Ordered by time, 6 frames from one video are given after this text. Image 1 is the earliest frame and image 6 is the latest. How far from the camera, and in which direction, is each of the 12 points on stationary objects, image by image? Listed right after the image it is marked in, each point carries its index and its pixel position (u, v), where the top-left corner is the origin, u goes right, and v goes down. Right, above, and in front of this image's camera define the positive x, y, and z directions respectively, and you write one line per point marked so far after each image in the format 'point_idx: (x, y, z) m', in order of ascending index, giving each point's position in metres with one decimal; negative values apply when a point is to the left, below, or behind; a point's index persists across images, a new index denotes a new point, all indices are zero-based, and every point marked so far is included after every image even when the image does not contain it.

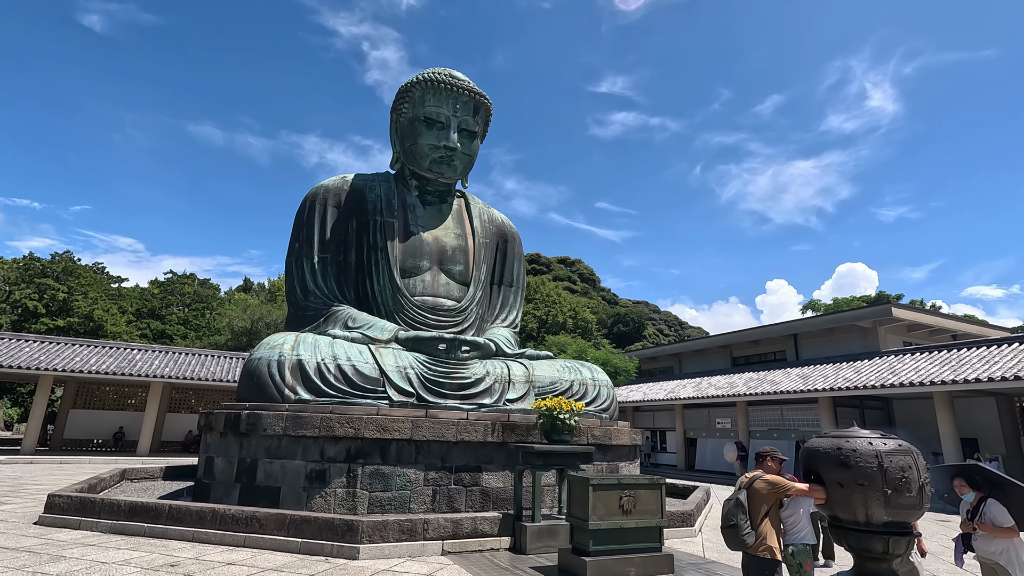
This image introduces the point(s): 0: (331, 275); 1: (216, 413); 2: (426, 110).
0: (-2.3, +0.2, +7.1) m
1: (-2.5, -1.1, +4.7) m
2: (-1.2, +2.4, +7.5) m
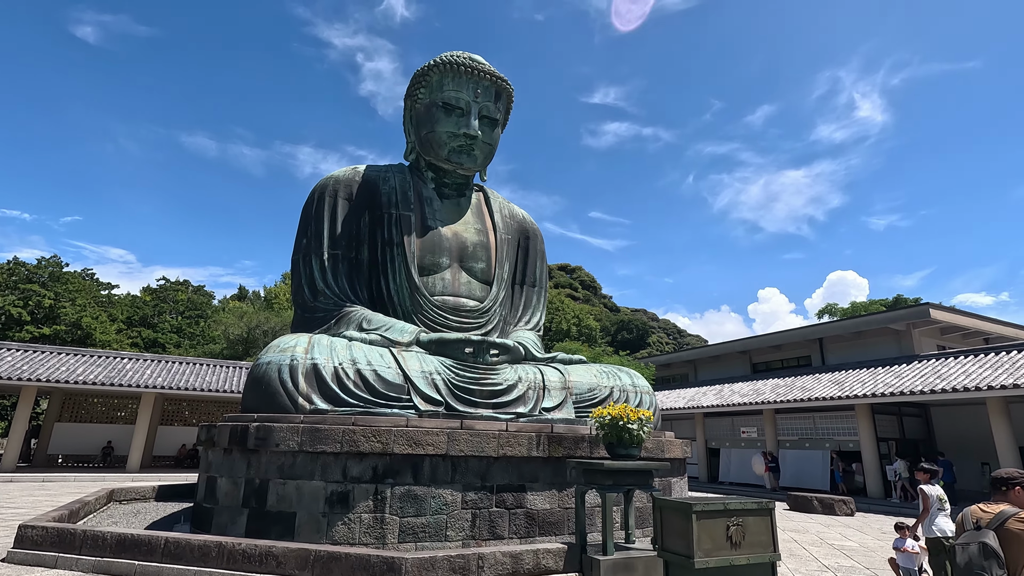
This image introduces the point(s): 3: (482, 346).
0: (-2.0, +0.2, +6.5) m
1: (-2.1, -1.0, +4.0) m
2: (-0.8, +2.4, +6.9) m
3: (-0.3, -0.6, +5.6) m
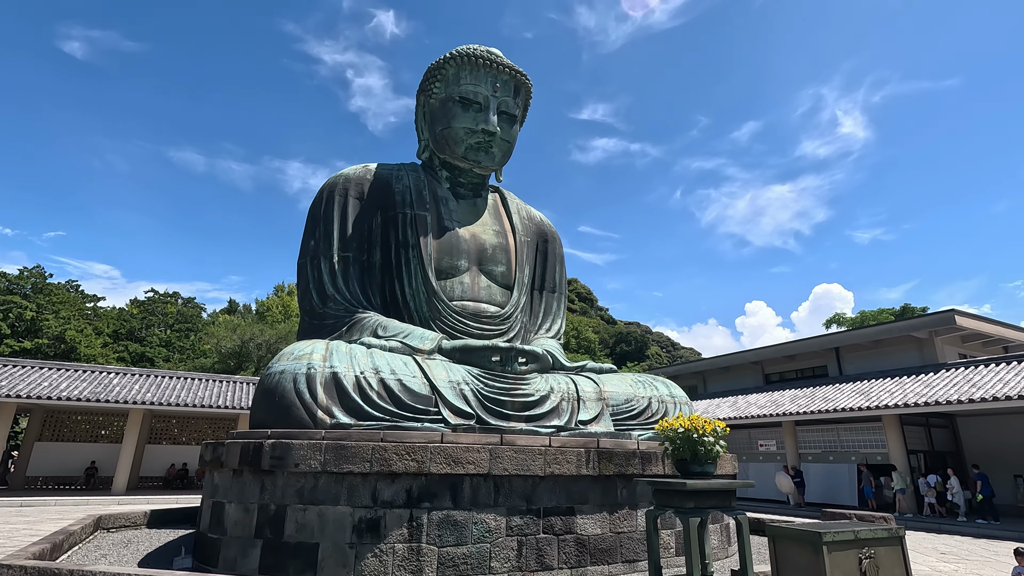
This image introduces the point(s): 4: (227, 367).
0: (-1.7, +0.1, +6.1) m
1: (-1.8, -1.0, +3.5) m
2: (-0.6, +2.3, +6.5) m
3: (0.0, -0.6, +5.1) m
4: (-8.6, -2.4, +17.0) m
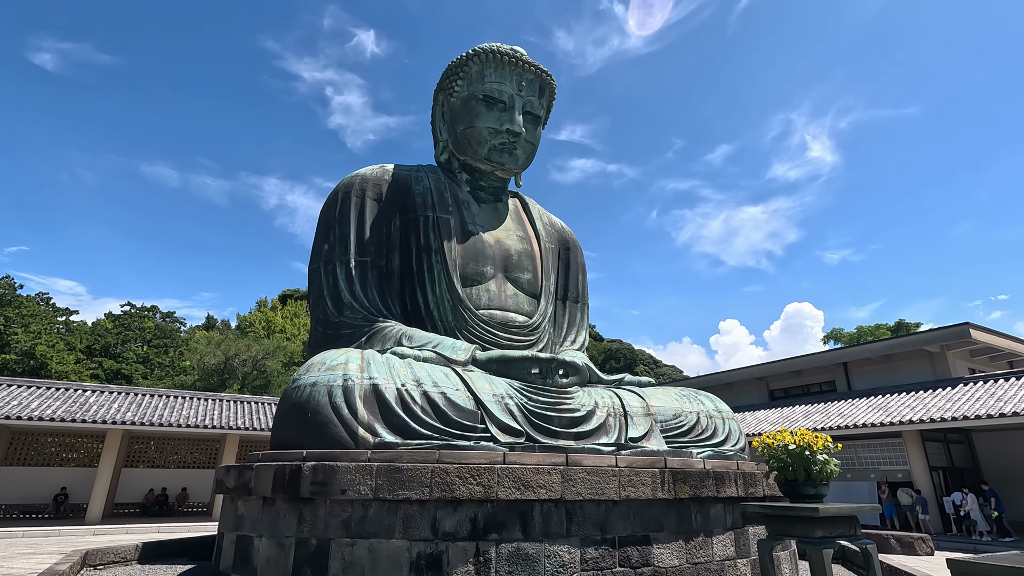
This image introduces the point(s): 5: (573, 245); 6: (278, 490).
0: (-1.4, +0.1, +5.6) m
1: (-1.4, -1.0, +3.0) m
2: (-0.3, +2.2, +6.2) m
3: (+0.3, -0.7, +4.7) m
4: (-8.8, -2.8, +16.1) m
5: (+0.8, +0.5, +7.0) m
6: (-1.2, -1.1, +2.9) m
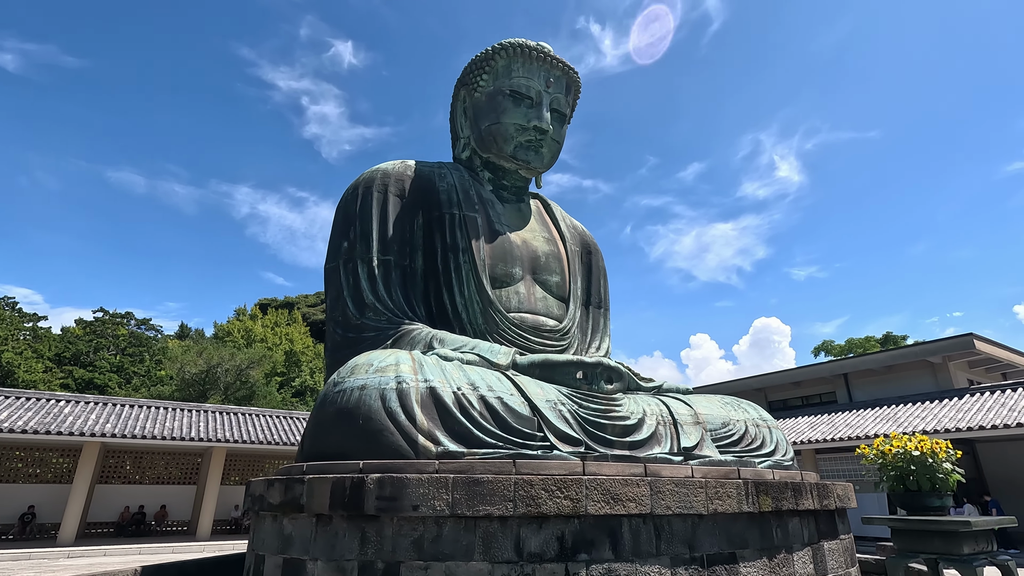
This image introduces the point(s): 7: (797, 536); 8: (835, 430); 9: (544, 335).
0: (-1.1, 0.0, +5.3) m
1: (-1.0, -0.9, +2.7) m
2: (0.0, +2.2, +6.0) m
3: (+0.7, -0.7, +4.5) m
4: (-9.0, -3.0, +15.4) m
5: (+1.0, +0.5, +6.8) m
6: (-0.8, -1.0, +2.6) m
7: (+1.7, -1.5, +3.4) m
8: (+5.7, -2.5, +9.8) m
9: (+0.3, -0.4, +5.3) m
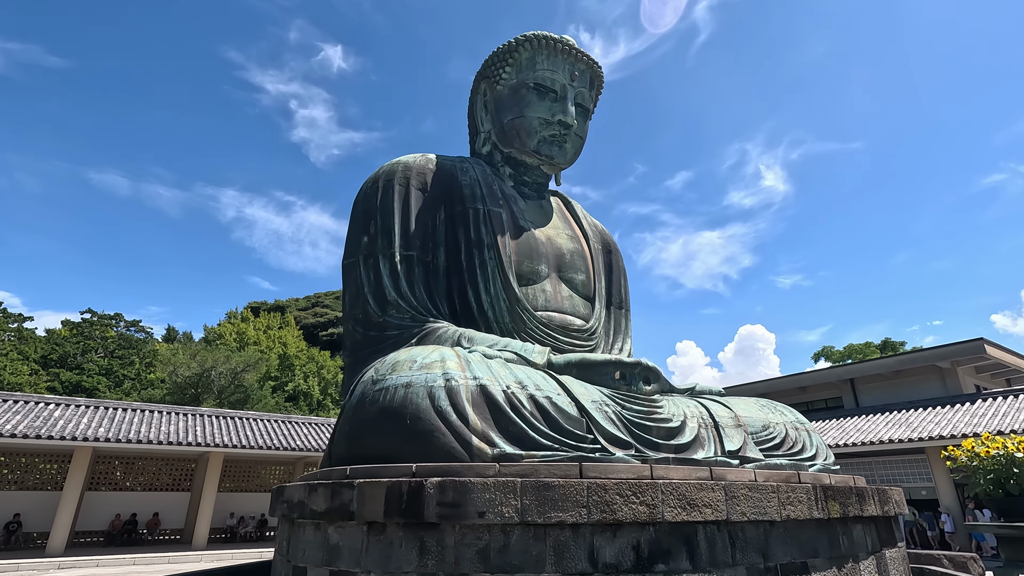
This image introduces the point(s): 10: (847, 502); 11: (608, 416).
0: (-0.9, +0.1, +5.1) m
1: (-0.7, -0.9, +2.5) m
2: (+0.3, +2.2, +5.8) m
3: (+0.9, -0.6, +4.3) m
4: (-9.0, -3.0, +14.9) m
5: (+1.2, +0.5, +6.6) m
6: (-0.5, -1.0, +2.4) m
7: (+2.0, -1.5, +3.2) m
8: (+5.8, -2.6, +9.7) m
9: (+0.5, -0.4, +5.1) m
10: (+1.9, -1.2, +3.1) m
11: (+0.6, -0.8, +3.6) m
